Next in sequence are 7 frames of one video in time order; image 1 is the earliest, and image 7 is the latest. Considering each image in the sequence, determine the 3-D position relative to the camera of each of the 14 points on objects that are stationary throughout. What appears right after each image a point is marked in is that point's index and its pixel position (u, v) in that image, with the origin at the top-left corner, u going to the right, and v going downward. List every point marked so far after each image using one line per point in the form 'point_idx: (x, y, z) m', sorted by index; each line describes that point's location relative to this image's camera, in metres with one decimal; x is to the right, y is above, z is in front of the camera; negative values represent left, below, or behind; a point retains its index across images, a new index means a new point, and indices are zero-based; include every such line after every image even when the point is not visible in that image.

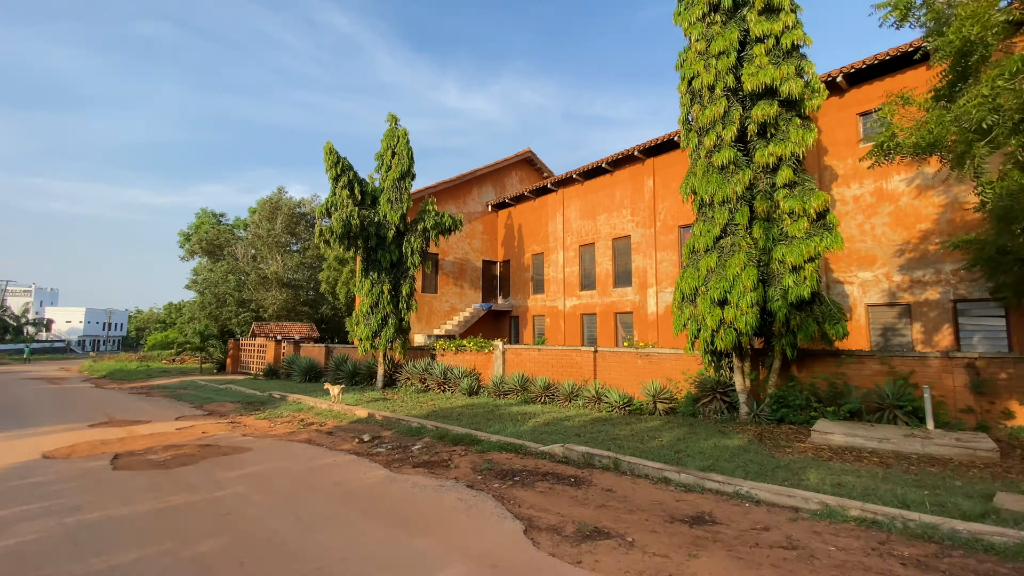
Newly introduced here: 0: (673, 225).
0: (+5.3, +2.1, +15.4) m
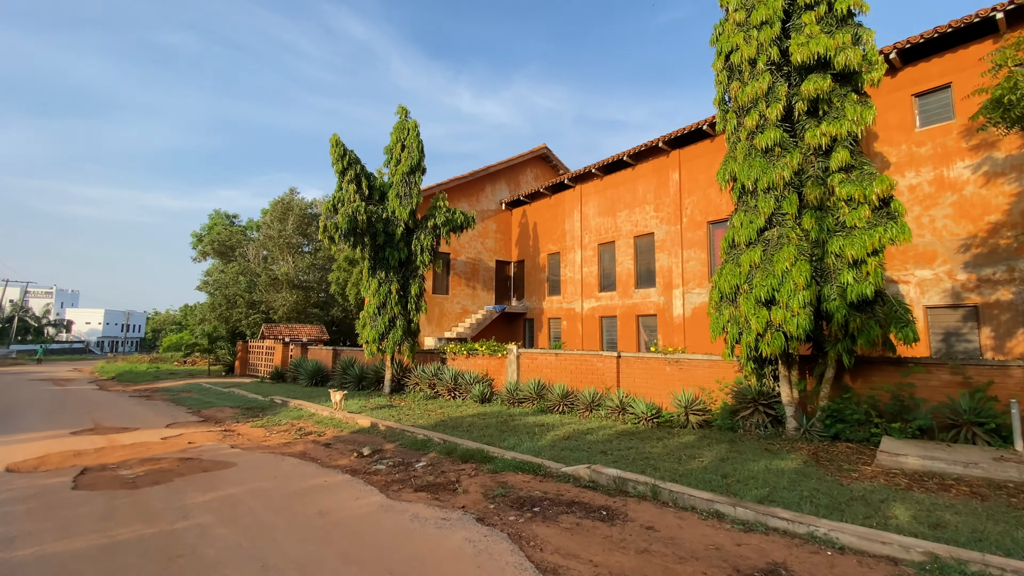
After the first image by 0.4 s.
0: (+5.8, +2.0, +14.3) m
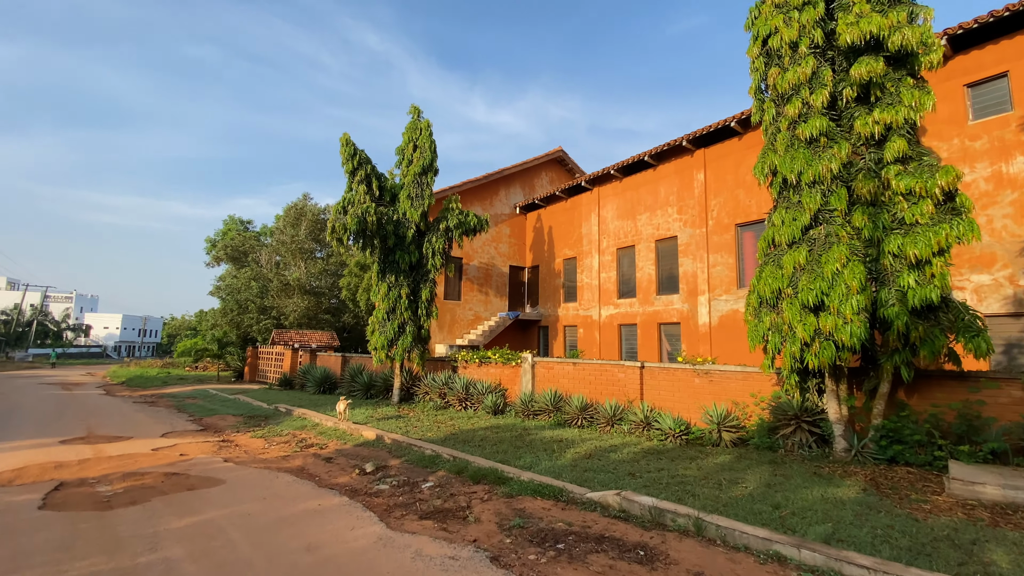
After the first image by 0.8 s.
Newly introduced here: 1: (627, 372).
0: (+6.2, +1.9, +13.4) m
1: (+2.7, -2.0, +11.0) m
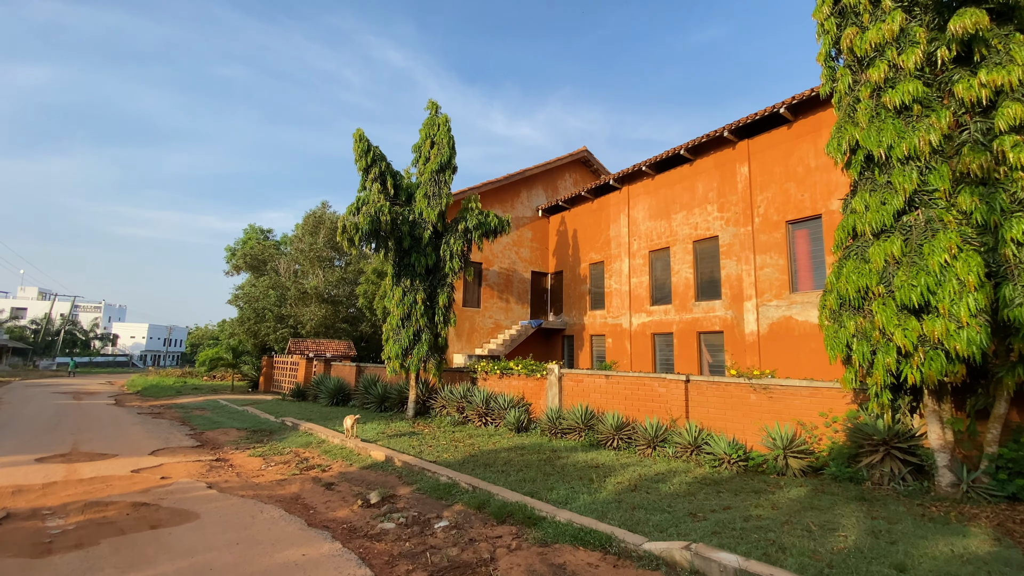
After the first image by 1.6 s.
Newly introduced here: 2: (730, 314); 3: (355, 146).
0: (+6.9, +1.7, +12.1) m
1: (+3.3, -2.1, +9.7) m
2: (+6.0, -0.7, +12.9) m
3: (-4.4, +4.0, +13.1) m
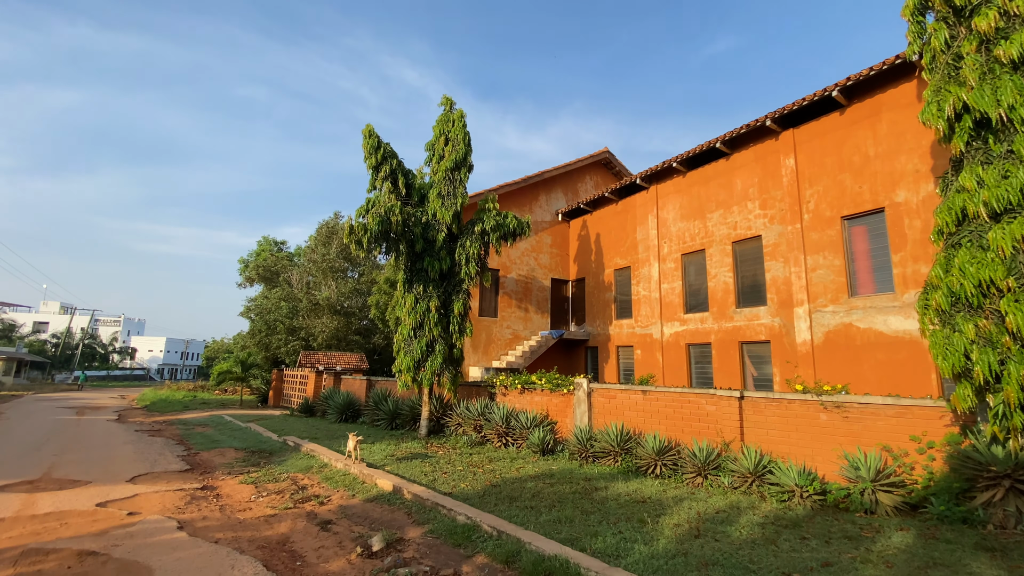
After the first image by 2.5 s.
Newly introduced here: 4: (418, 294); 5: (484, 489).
0: (+7.4, +1.7, +10.8) m
1: (+3.7, -2.1, +8.4) m
2: (+6.6, -0.8, +11.5) m
3: (-3.9, +3.8, +12.2) m
4: (-2.5, -0.2, +12.4) m
5: (-0.4, -3.0, +6.9) m
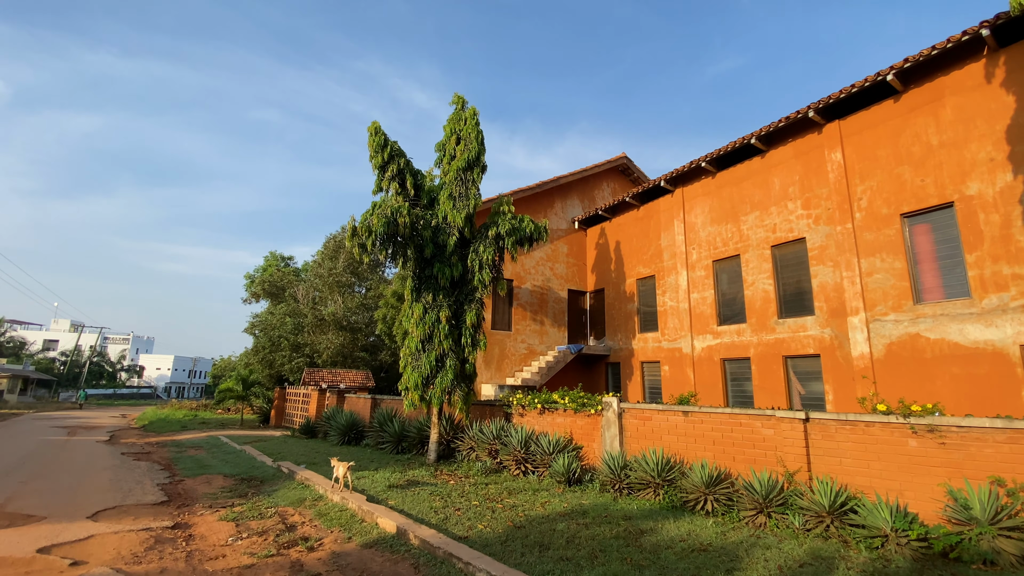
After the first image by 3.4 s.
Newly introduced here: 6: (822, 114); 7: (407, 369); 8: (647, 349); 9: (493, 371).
0: (+7.8, +1.5, +9.7) m
1: (+4.1, -2.2, +7.2) m
2: (+7.0, -1.0, +10.3) m
3: (-3.5, +3.6, +11.4) m
4: (-2.1, -0.4, +11.3) m
5: (-0.1, -3.0, +5.7) m
6: (+7.2, +4.0, +10.8) m
7: (-2.5, -2.0, +11.4) m
8: (+4.2, -1.9, +14.4) m
9: (-0.6, -2.7, +15.0) m
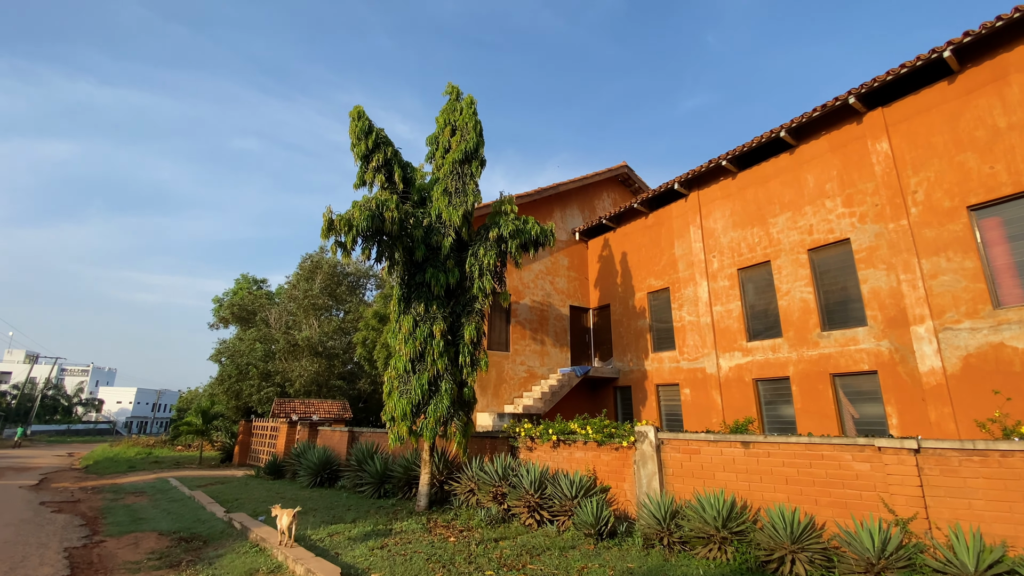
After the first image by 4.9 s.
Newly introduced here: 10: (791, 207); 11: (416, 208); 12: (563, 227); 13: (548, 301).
0: (+8.0, +1.5, +8.4) m
1: (+4.4, -2.1, +5.6) m
2: (+7.1, -1.1, +8.9) m
3: (-3.4, +3.4, +9.8) m
4: (-2.0, -0.6, +9.6) m
5: (+0.3, -2.8, +3.9) m
6: (+7.3, +3.9, +9.7) m
7: (-2.4, -2.2, +9.5) m
8: (+4.2, -2.2, +12.8) m
9: (-0.6, -3.1, +13.1) m
10: (+6.4, +1.9, +10.8) m
11: (-2.1, +1.8, +10.2) m
12: (+1.8, +2.1, +15.9) m
13: (+1.2, -0.4, +14.9) m
